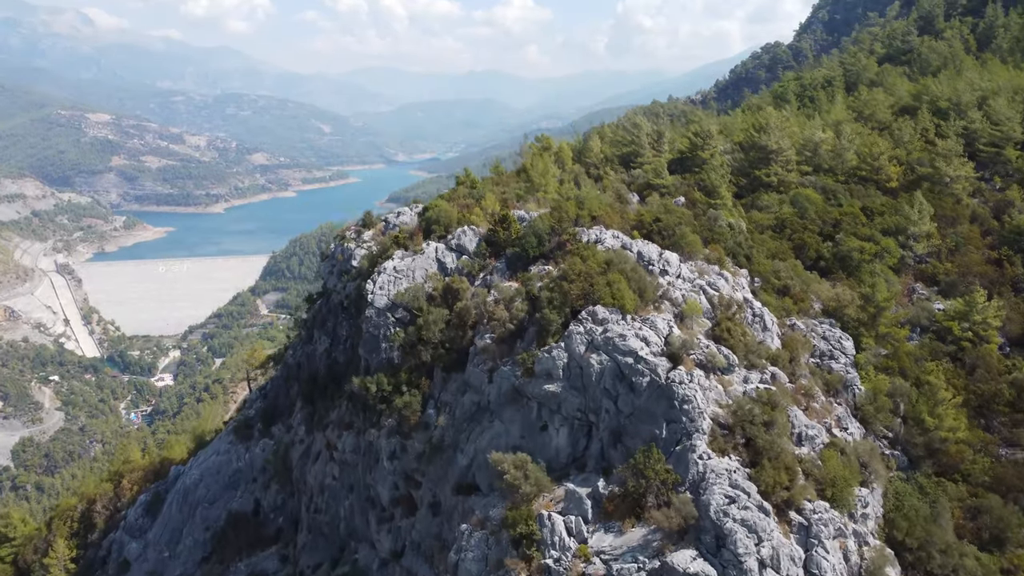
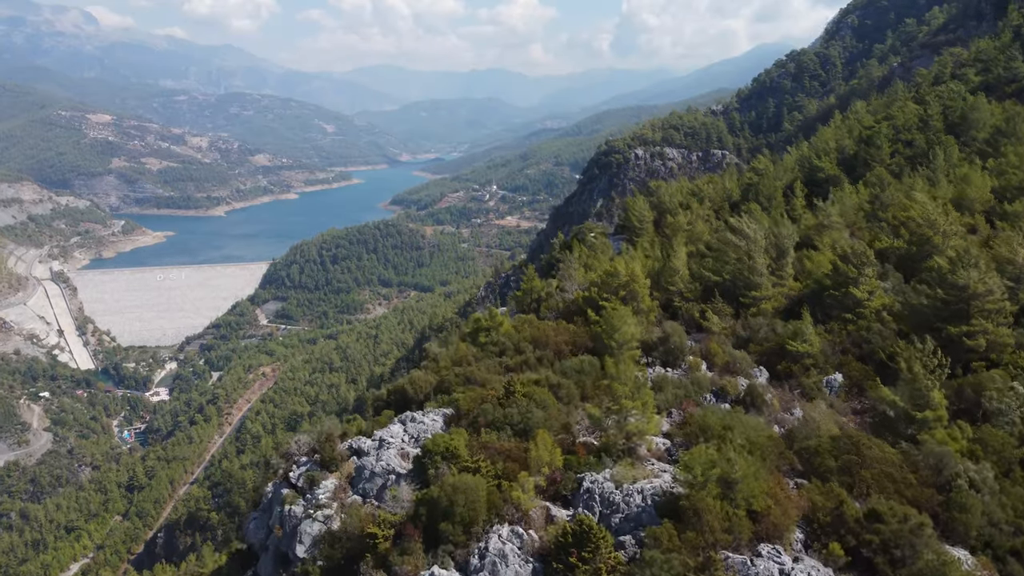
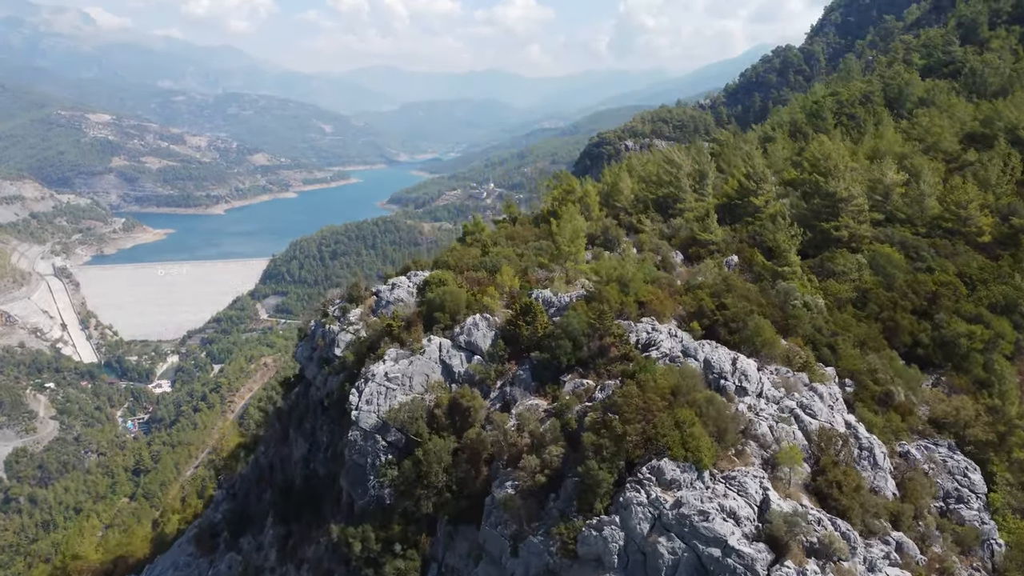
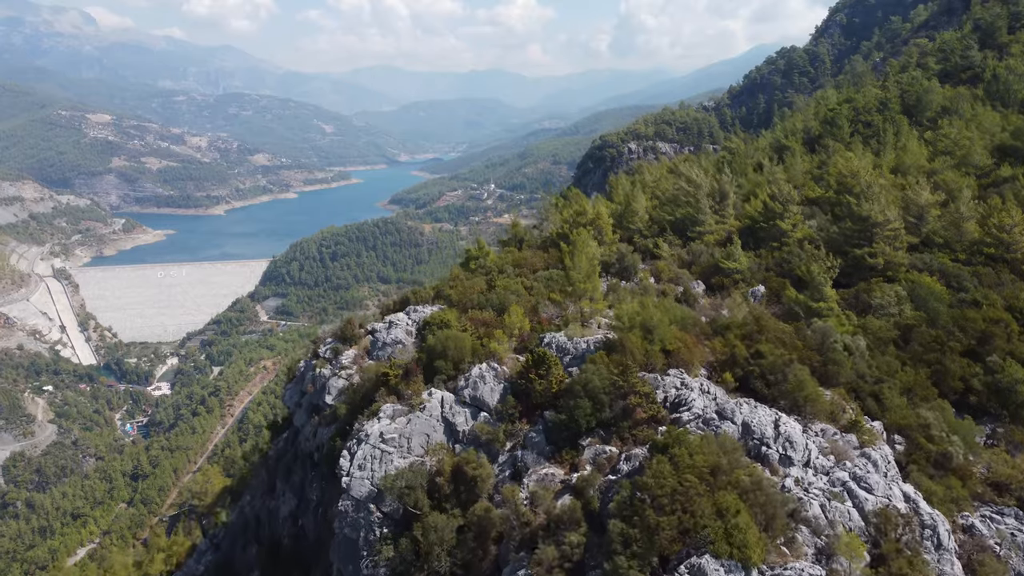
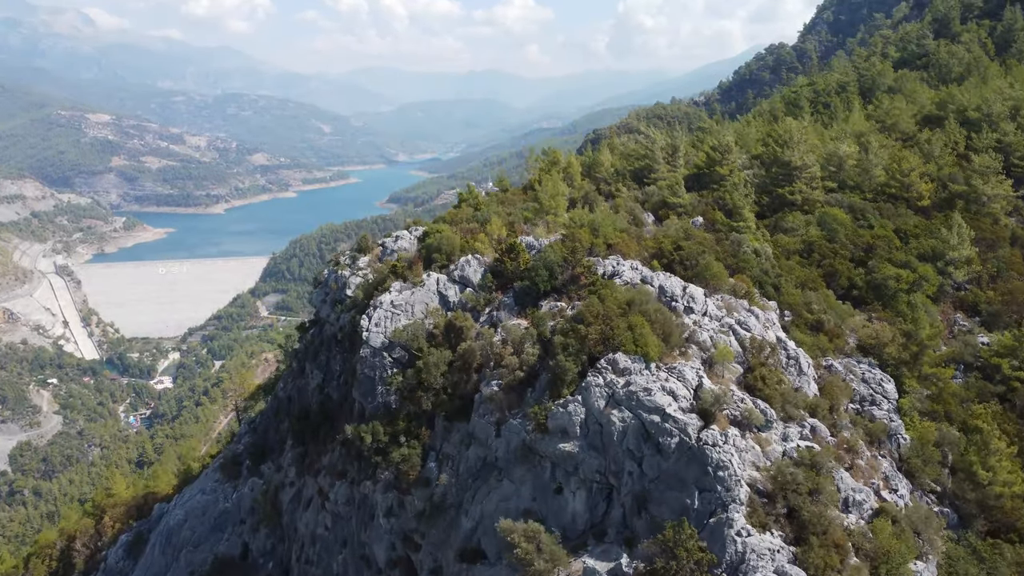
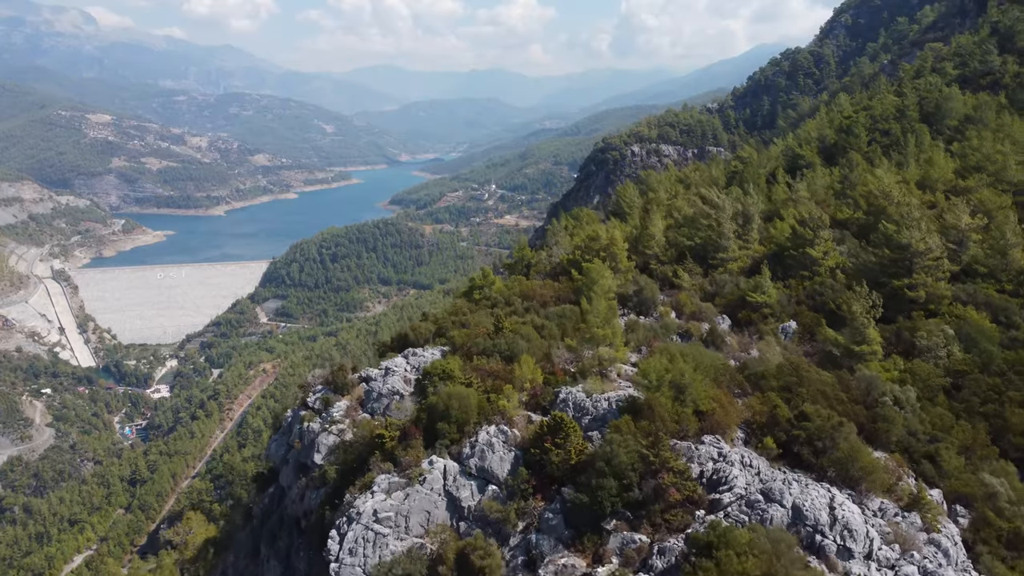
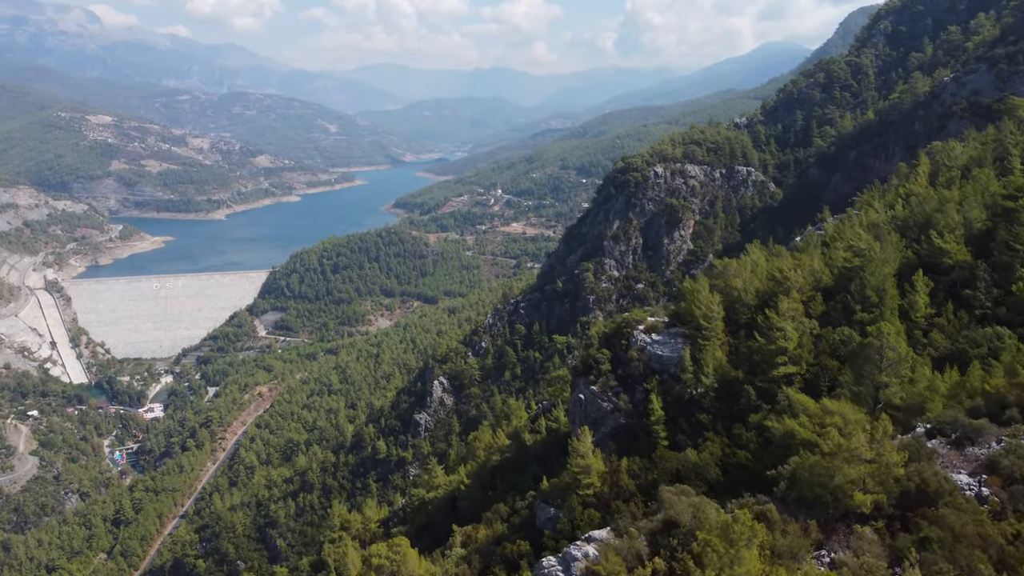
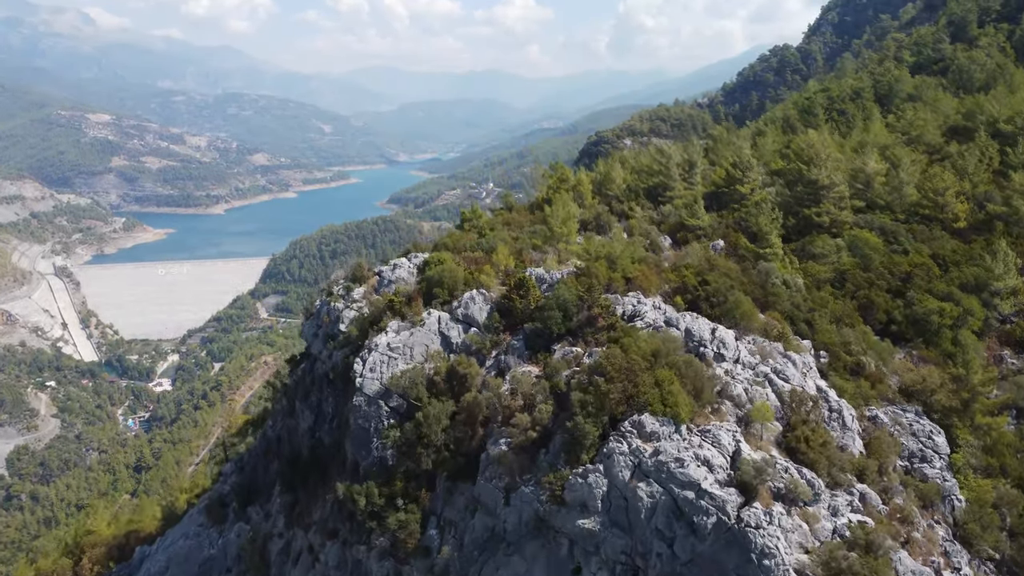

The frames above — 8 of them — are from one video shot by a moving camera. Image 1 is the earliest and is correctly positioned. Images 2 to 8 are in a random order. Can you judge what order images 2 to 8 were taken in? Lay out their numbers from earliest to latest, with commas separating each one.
5, 8, 3, 4, 6, 2, 7
